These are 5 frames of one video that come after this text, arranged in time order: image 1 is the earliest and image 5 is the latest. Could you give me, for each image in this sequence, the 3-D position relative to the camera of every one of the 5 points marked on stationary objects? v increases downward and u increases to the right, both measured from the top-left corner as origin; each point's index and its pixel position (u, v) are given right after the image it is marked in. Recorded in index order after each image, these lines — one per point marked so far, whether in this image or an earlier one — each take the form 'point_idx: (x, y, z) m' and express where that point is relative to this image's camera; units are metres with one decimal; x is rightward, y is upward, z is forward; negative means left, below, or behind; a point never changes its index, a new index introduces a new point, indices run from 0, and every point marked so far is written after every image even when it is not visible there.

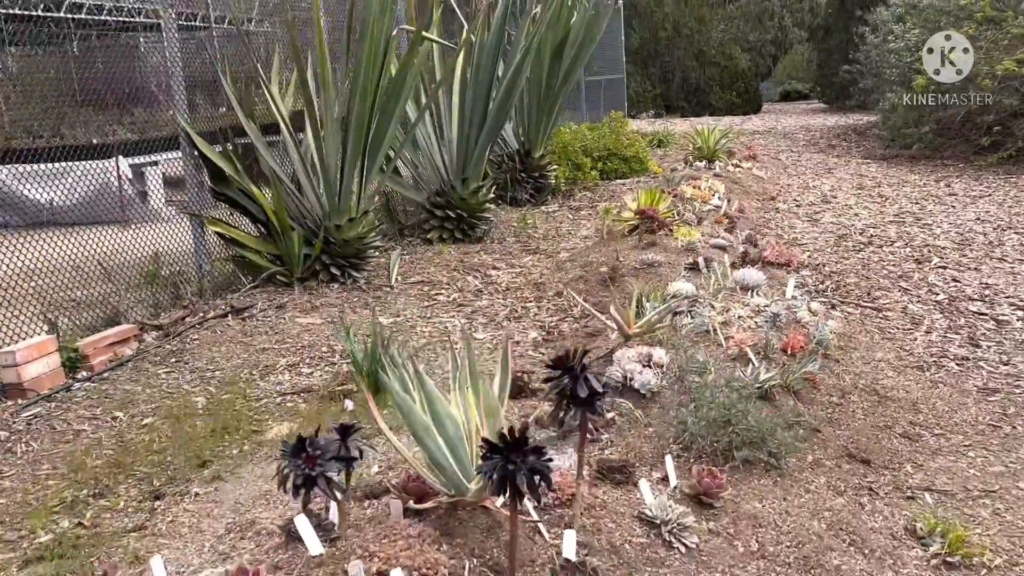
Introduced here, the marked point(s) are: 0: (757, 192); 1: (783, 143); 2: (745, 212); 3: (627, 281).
0: (+2.1, +0.8, +7.5) m
1: (+4.0, +2.1, +13.0) m
2: (+1.7, +0.5, +6.4) m
3: (+0.5, 0.0, +4.0) m
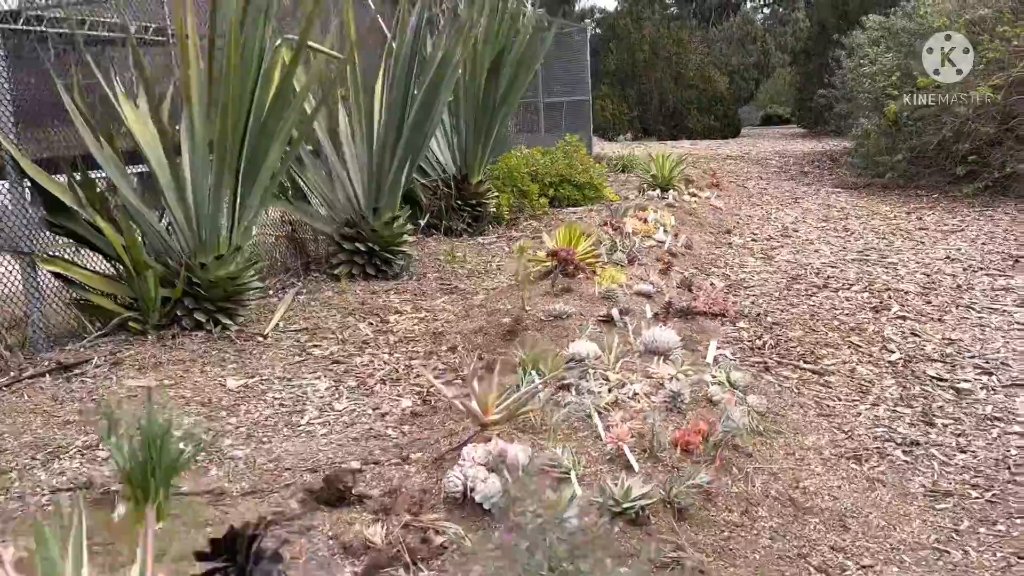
0: (+1.6, +0.5, +7.0) m
1: (+3.4, +1.6, +12.5) m
2: (+1.2, +0.2, +5.8) m
3: (+0.1, -0.2, +3.4) m
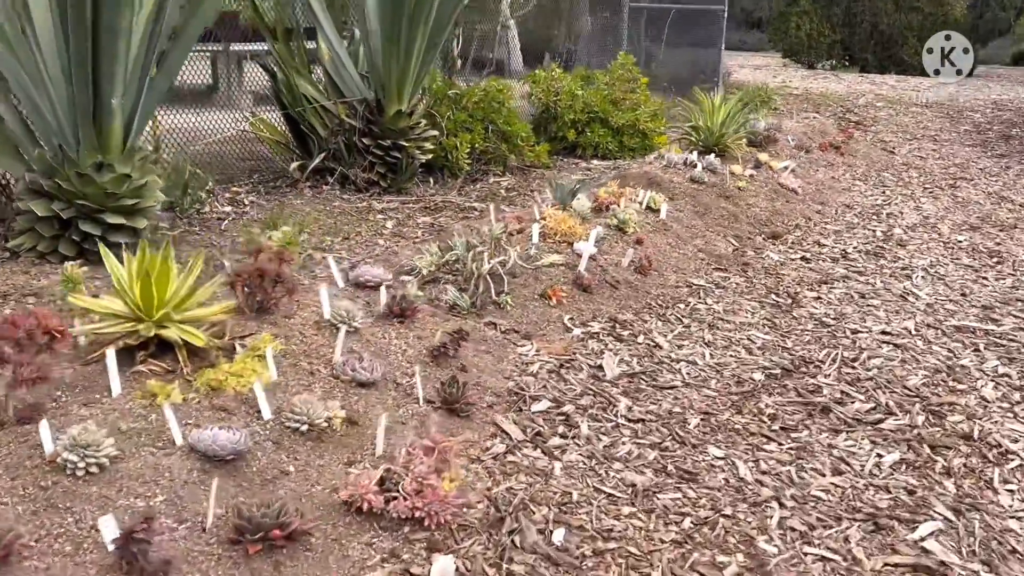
0: (+1.2, +0.3, +4.4) m
1: (+4.4, +1.6, +9.1) m
2: (+0.5, 0.0, +3.3) m
3: (-1.2, -0.4, +1.3) m
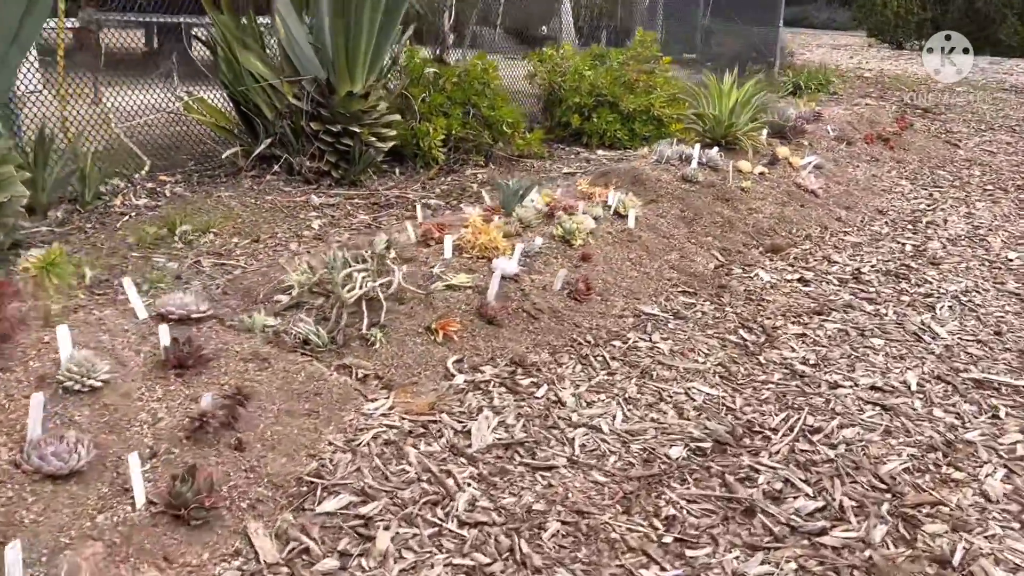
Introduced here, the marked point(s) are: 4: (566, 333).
0: (+1.0, +0.2, +3.7) m
1: (+4.6, +1.6, +8.1) m
2: (+0.2, 0.0, +2.7) m
3: (-1.6, -0.5, +0.8) m
4: (+0.2, -0.1, +2.5) m
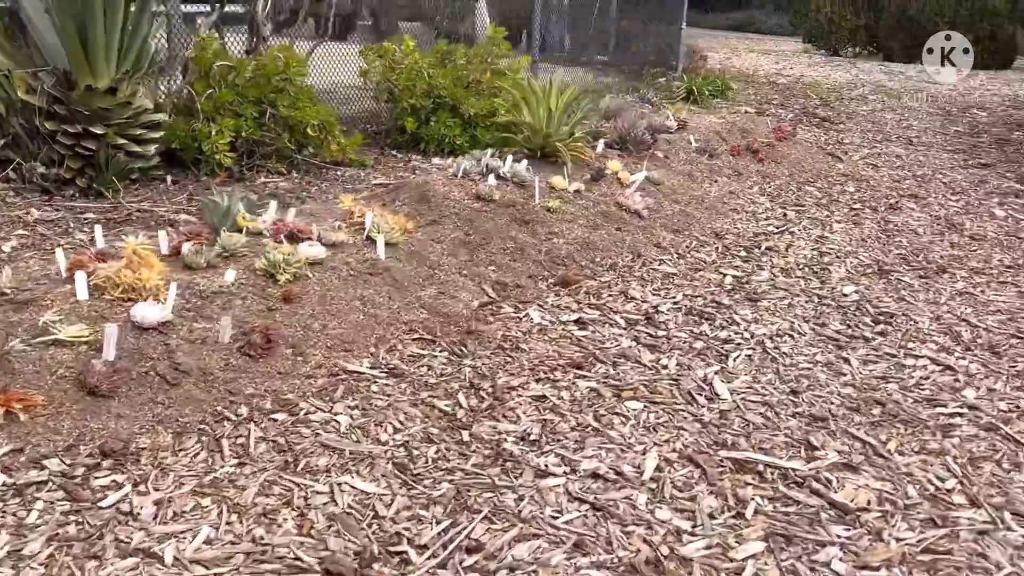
0: (+0.1, +0.1, +3.1) m
1: (+3.5, +1.4, +7.8) m
2: (-0.6, -0.2, +2.1) m
3: (-2.4, -0.6, +0.2) m
4: (-0.7, -0.2, +2.0) m
